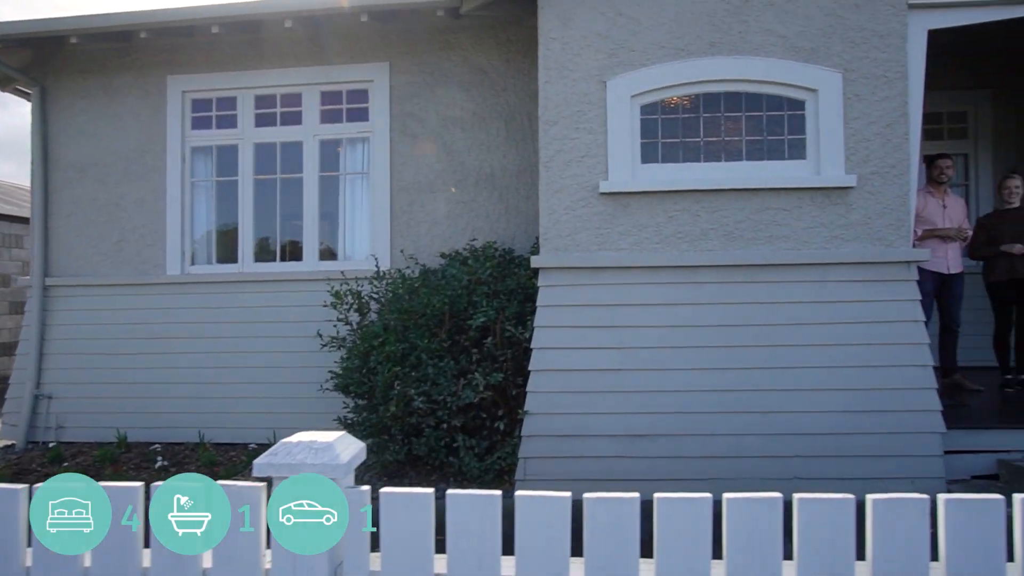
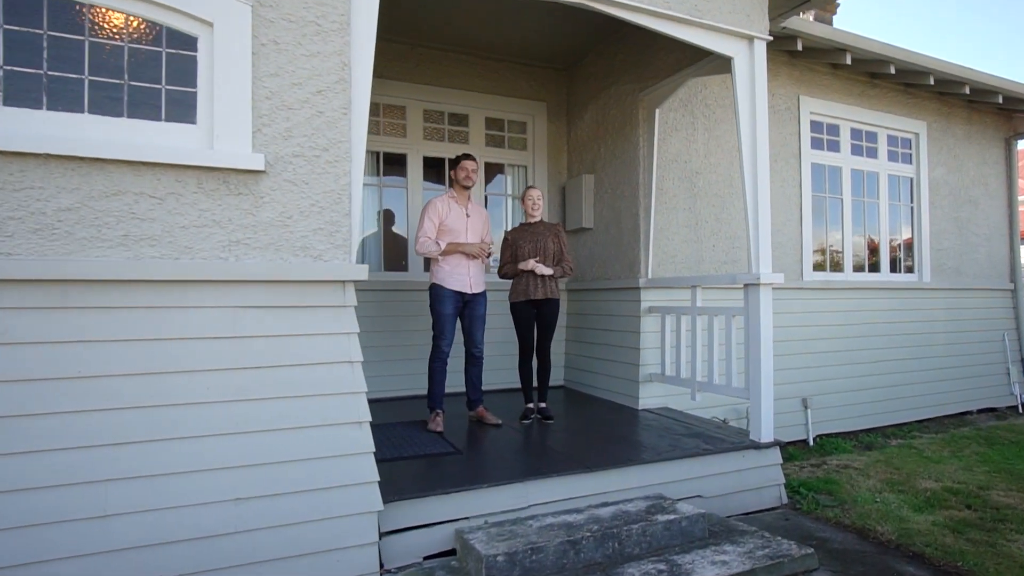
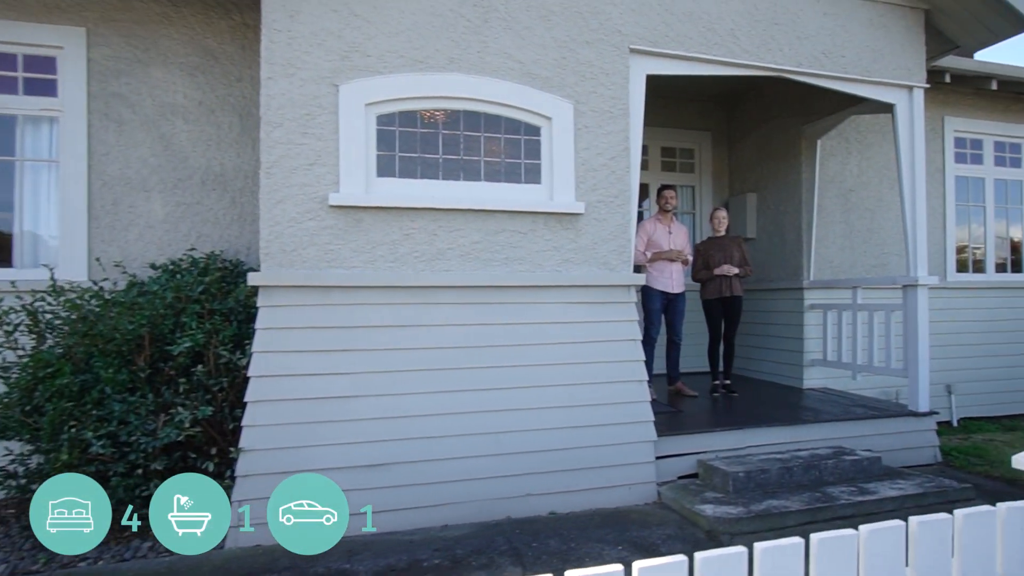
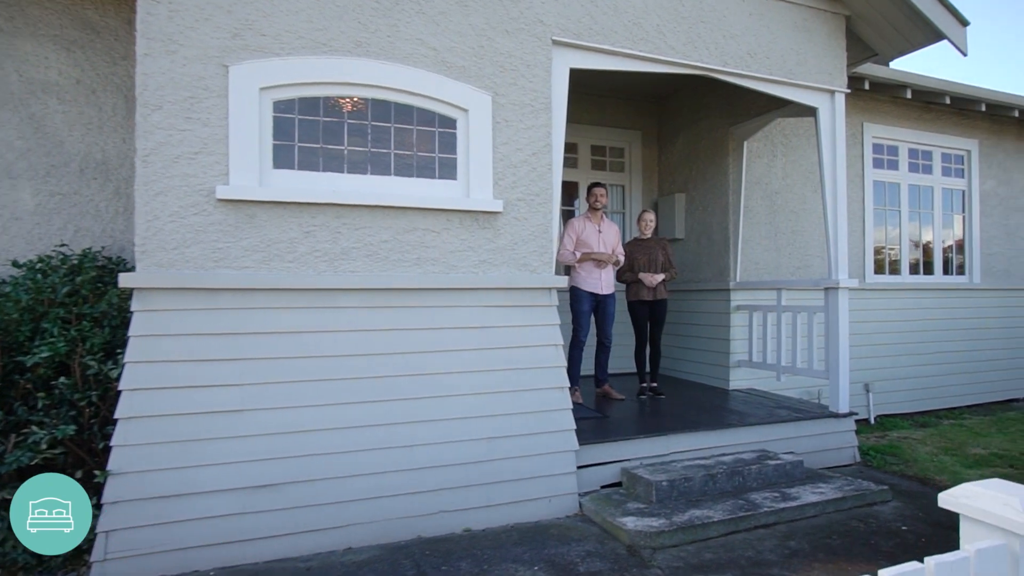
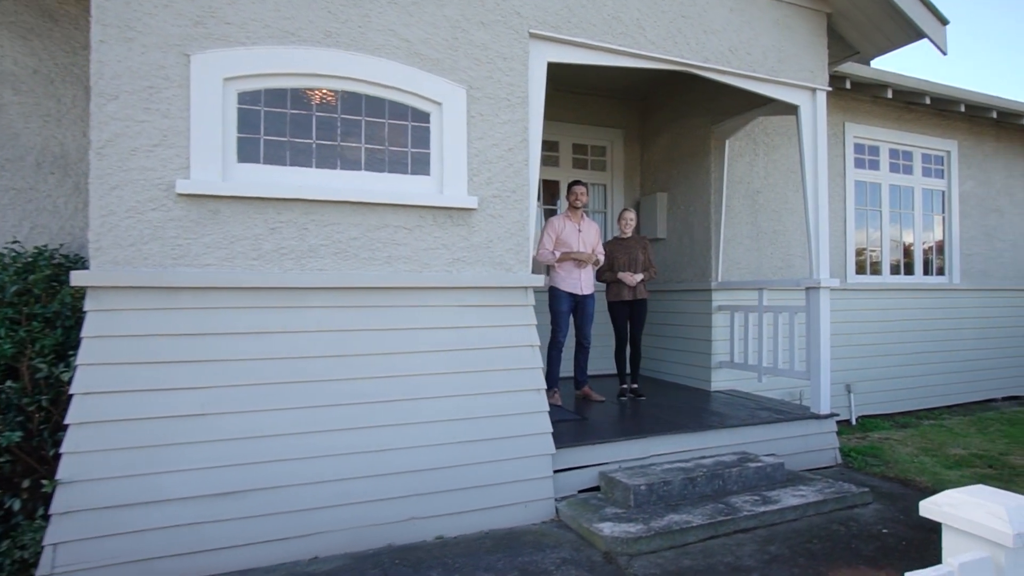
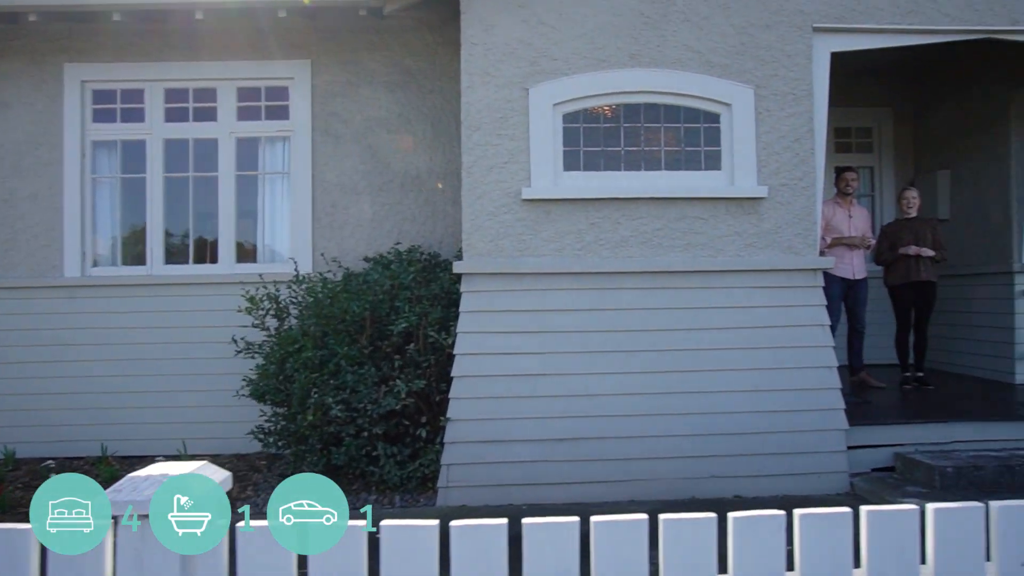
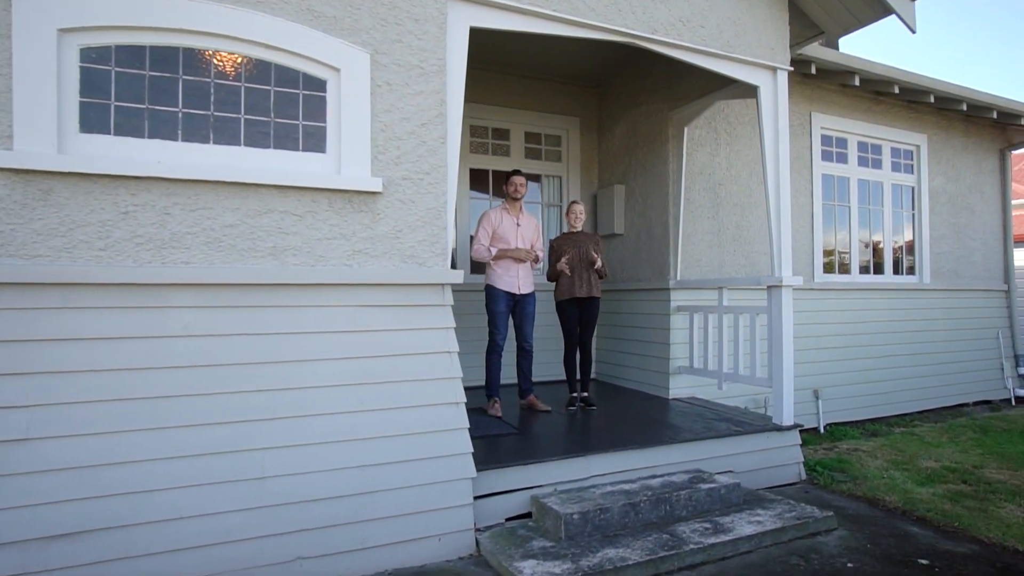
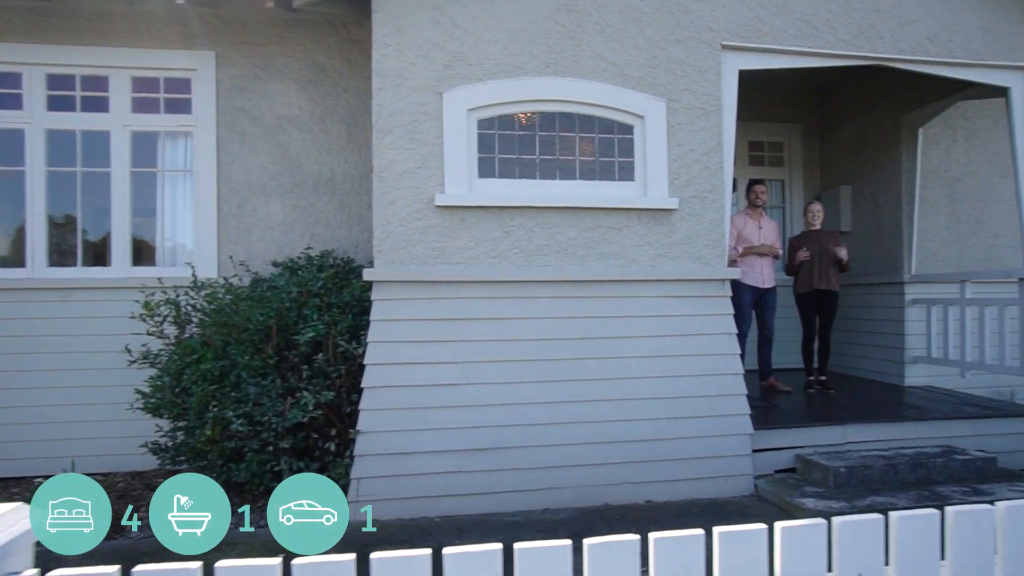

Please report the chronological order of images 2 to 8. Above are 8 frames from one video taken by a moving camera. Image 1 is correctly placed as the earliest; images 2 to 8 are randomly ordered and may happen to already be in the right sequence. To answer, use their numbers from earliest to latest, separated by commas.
6, 8, 3, 4, 5, 7, 2
